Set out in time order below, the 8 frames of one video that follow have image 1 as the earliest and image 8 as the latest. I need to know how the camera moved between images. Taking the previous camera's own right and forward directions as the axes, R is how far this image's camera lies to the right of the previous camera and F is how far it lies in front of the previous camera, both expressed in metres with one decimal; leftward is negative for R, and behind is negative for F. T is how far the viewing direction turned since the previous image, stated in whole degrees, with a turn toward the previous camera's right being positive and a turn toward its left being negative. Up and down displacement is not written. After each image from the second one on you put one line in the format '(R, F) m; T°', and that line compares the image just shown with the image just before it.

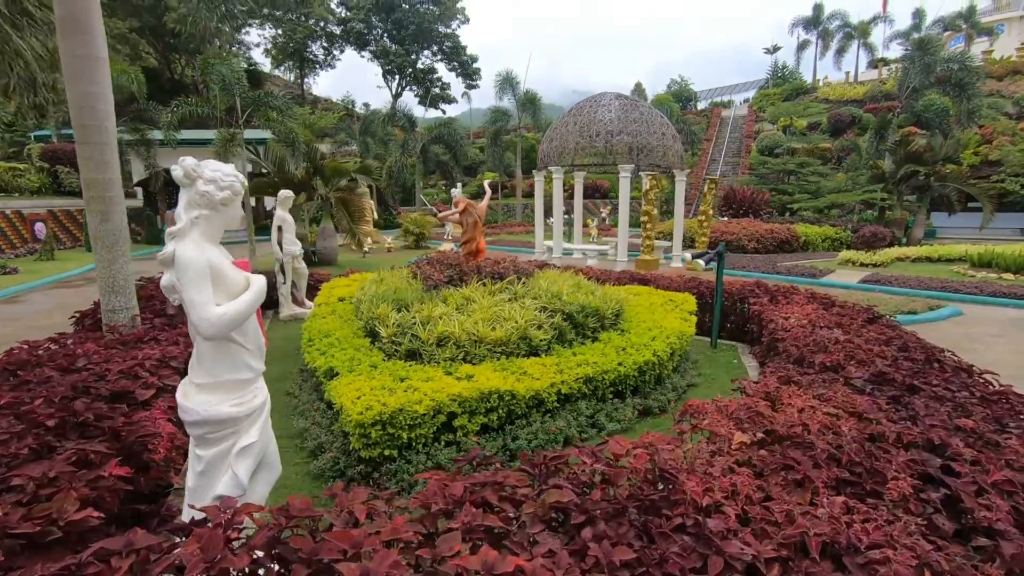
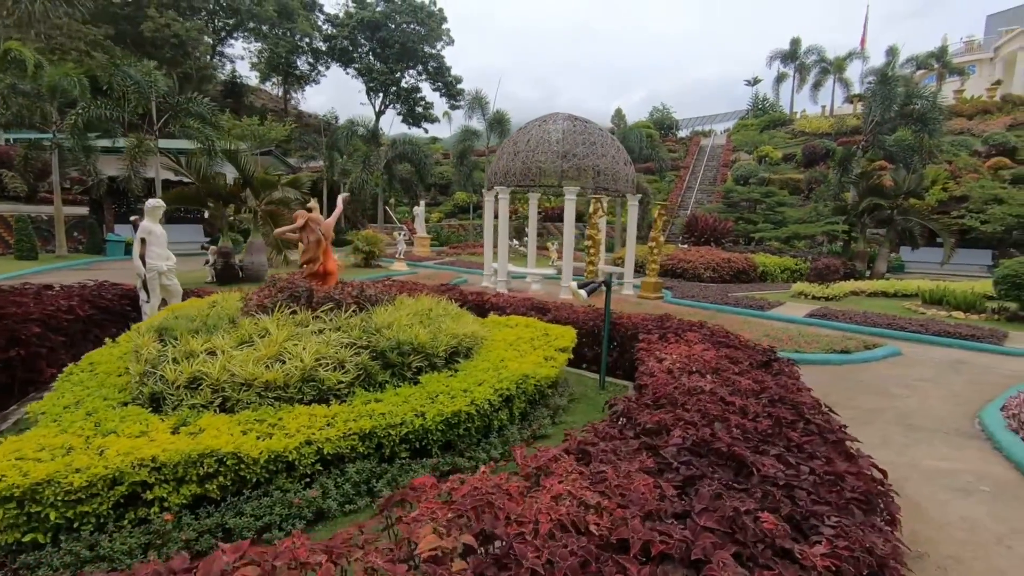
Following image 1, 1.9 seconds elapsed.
(+1.0, +0.5) m; +1°
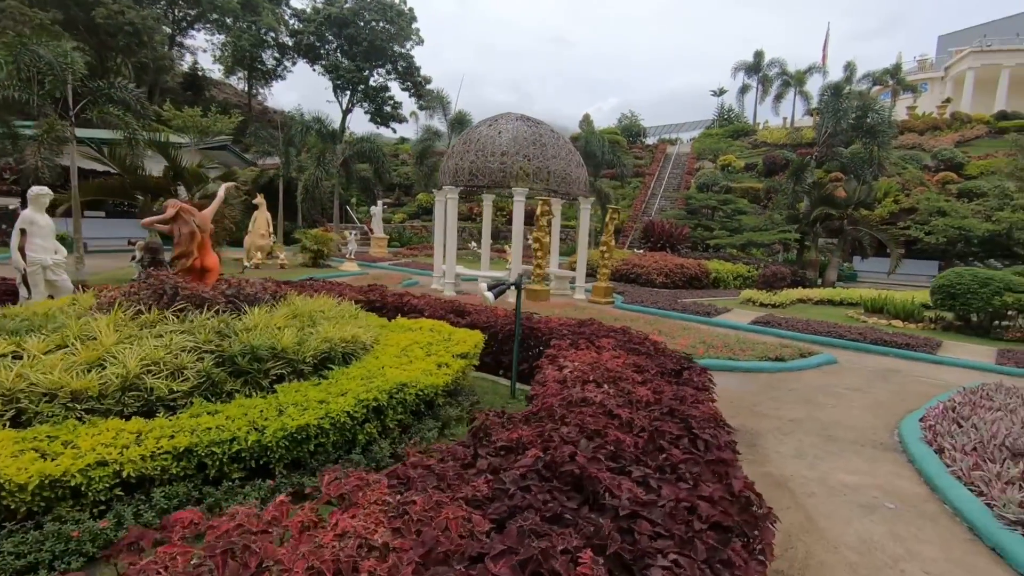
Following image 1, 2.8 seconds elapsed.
(+0.5, +0.3) m; +3°
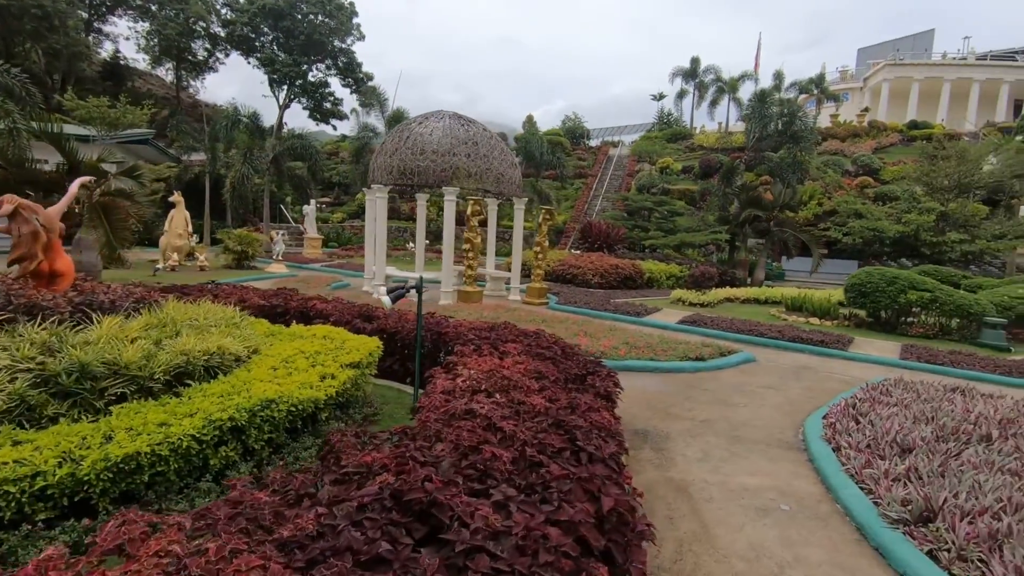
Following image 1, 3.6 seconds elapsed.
(+0.3, +0.2) m; +5°
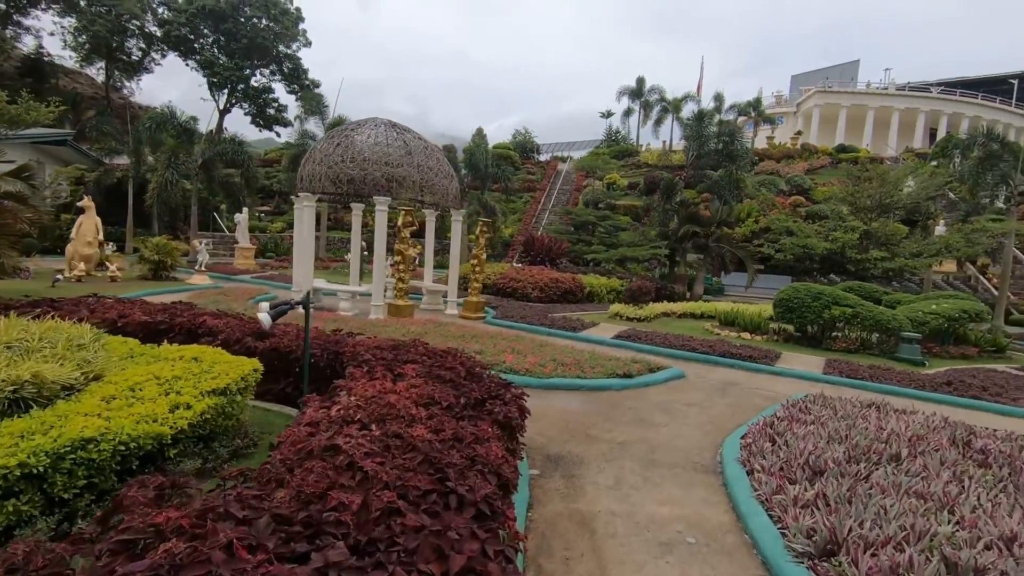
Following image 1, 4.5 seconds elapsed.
(+0.4, +0.3) m; +5°
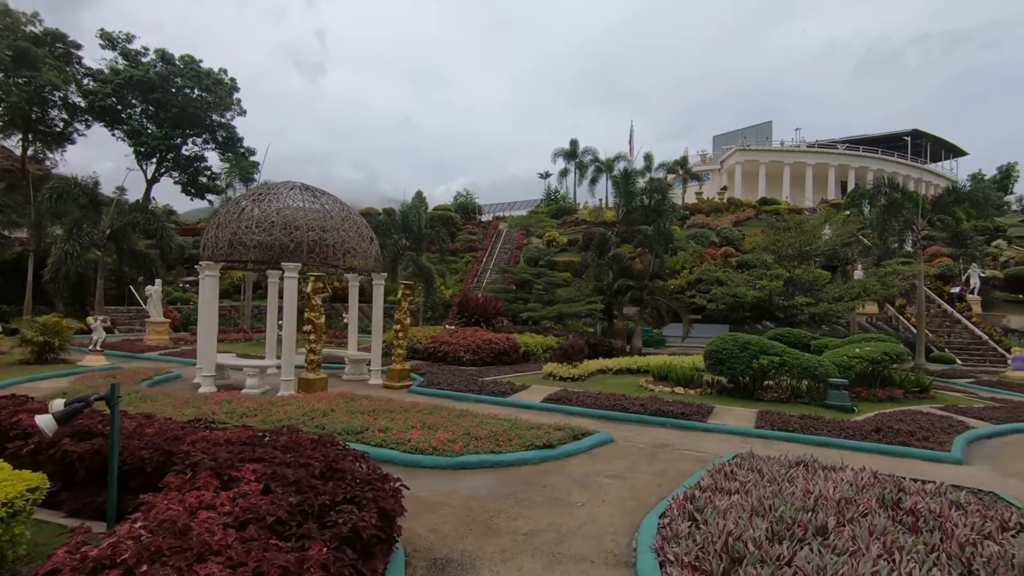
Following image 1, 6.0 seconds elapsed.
(+0.5, +0.4) m; +5°
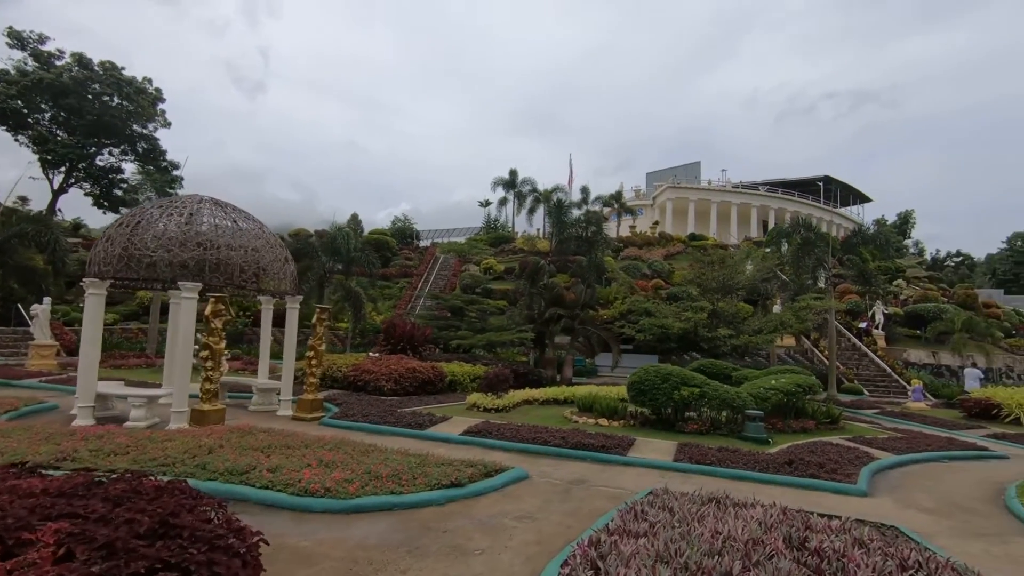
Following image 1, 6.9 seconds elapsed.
(+0.3, +0.3) m; +6°
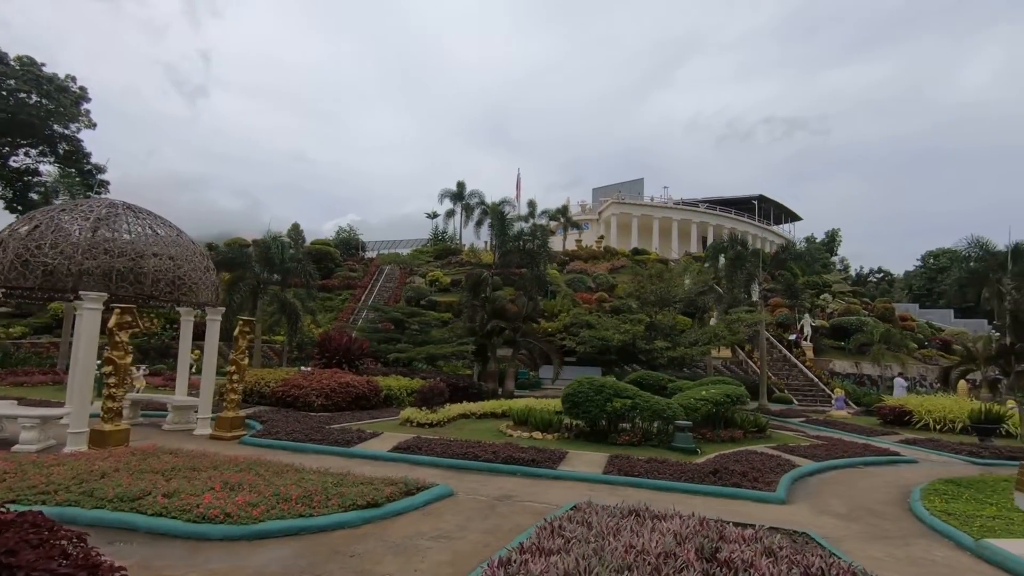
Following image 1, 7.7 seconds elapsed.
(+0.3, +0.1) m; +5°
